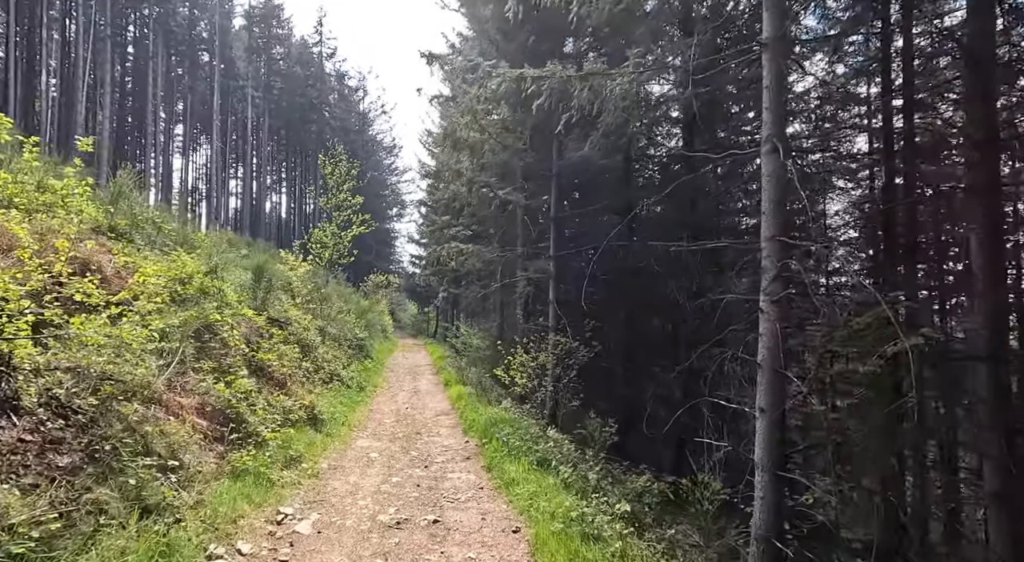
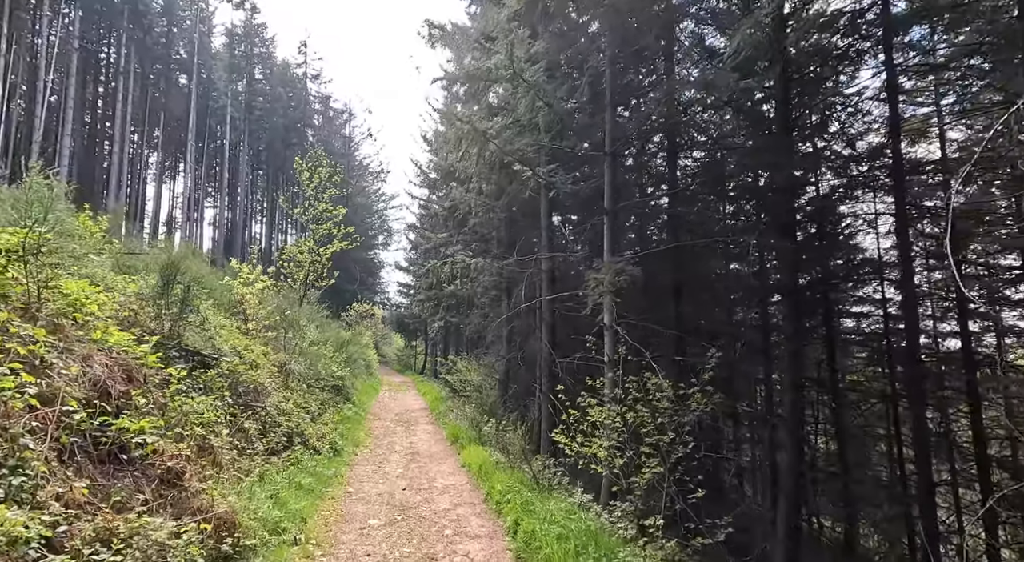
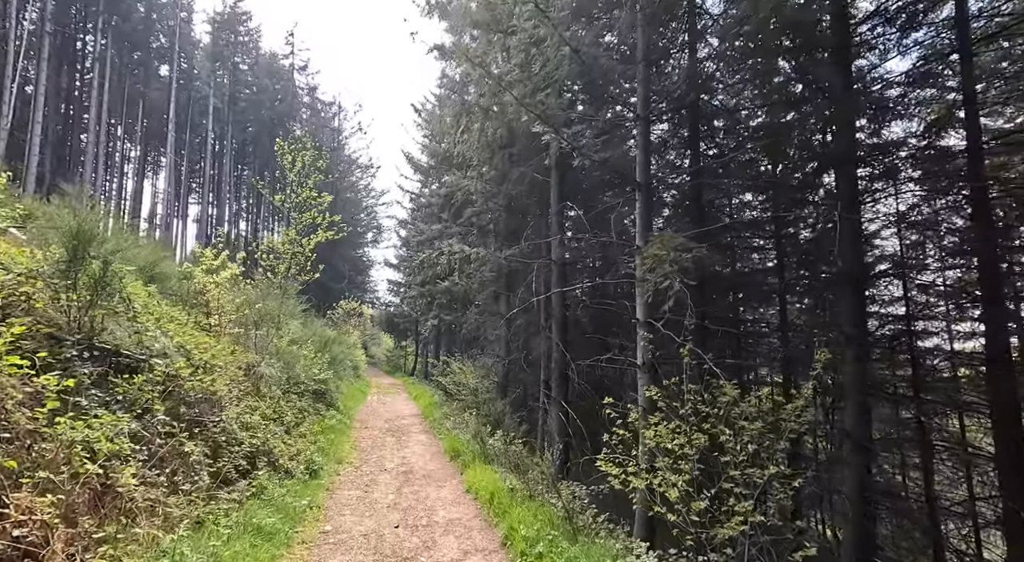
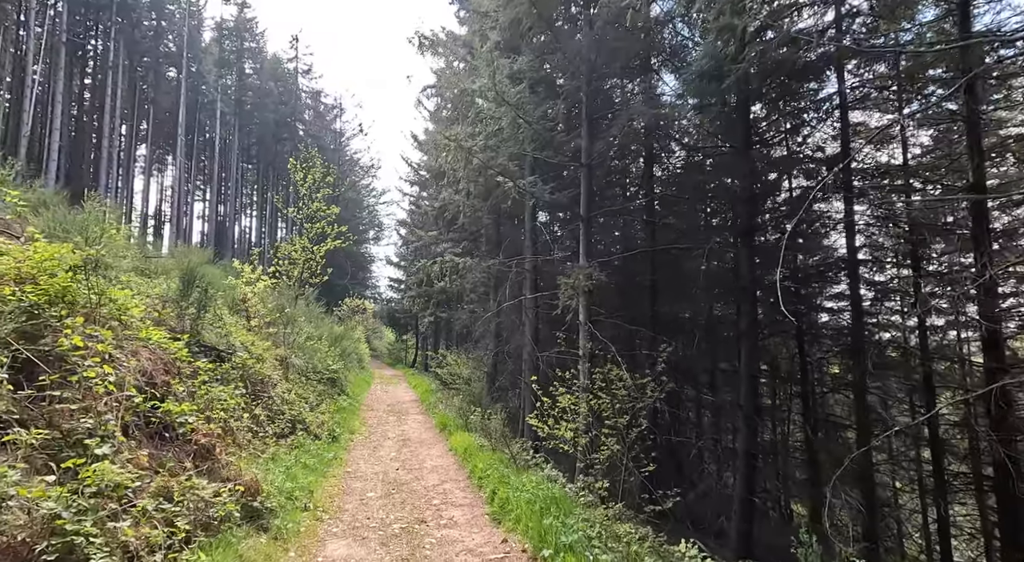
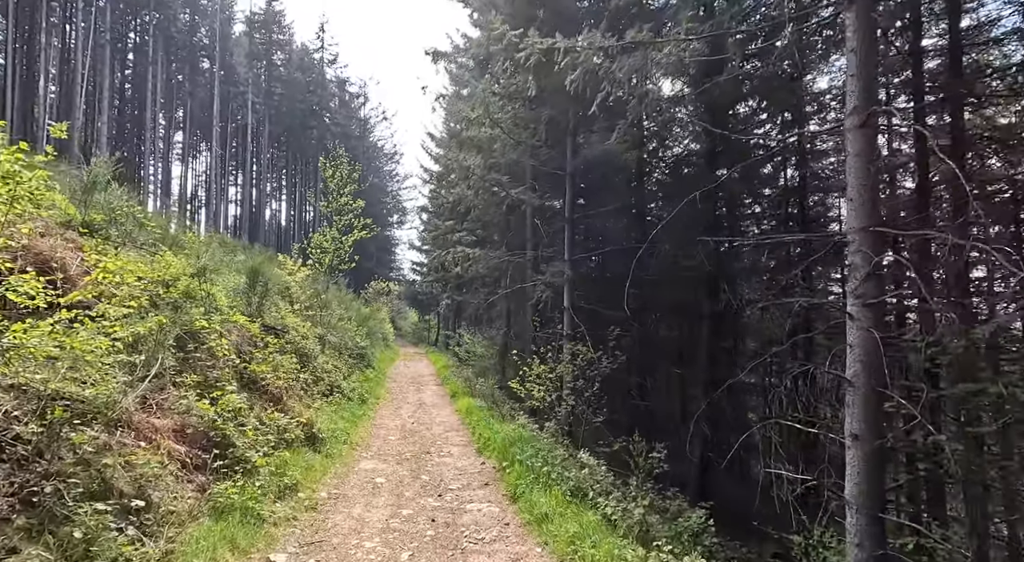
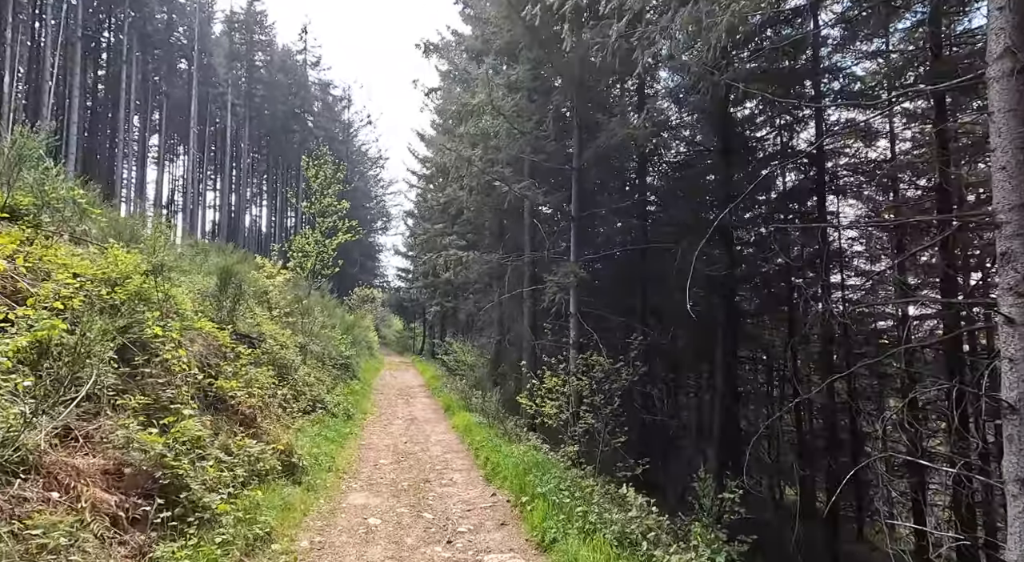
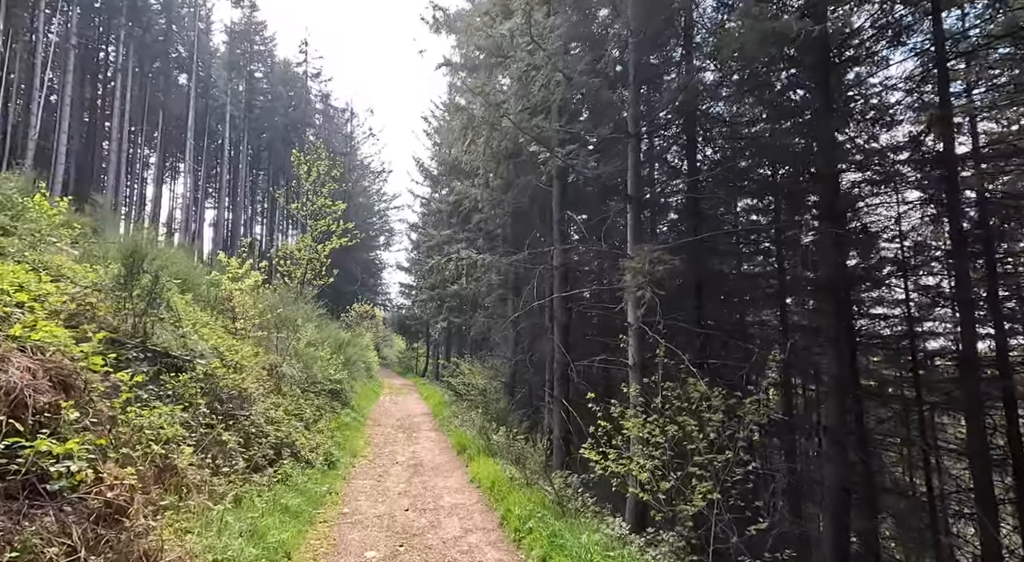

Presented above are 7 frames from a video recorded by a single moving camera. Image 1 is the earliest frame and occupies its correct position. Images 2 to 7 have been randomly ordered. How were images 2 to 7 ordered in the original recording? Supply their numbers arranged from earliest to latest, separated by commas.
5, 6, 4, 2, 7, 3
